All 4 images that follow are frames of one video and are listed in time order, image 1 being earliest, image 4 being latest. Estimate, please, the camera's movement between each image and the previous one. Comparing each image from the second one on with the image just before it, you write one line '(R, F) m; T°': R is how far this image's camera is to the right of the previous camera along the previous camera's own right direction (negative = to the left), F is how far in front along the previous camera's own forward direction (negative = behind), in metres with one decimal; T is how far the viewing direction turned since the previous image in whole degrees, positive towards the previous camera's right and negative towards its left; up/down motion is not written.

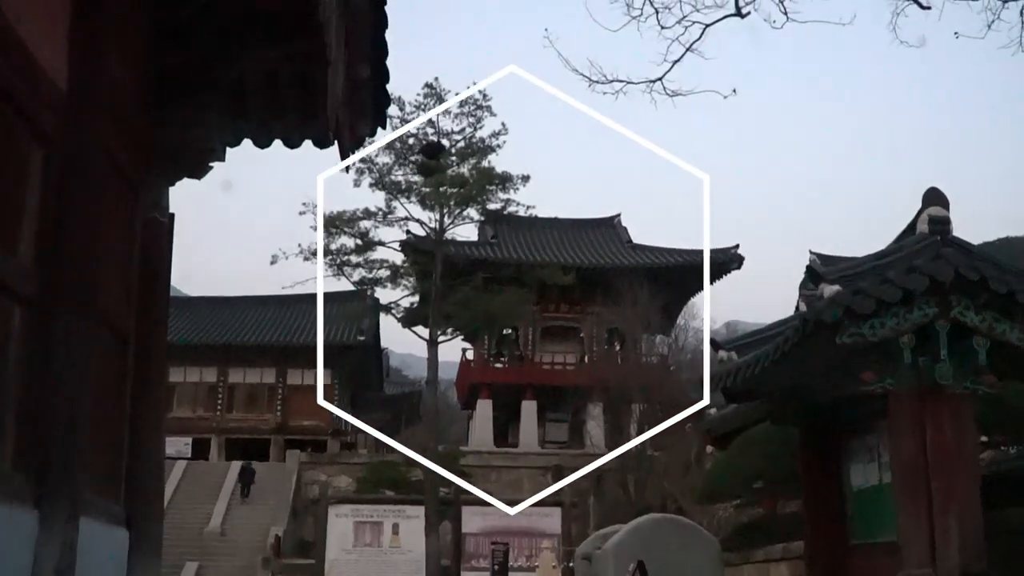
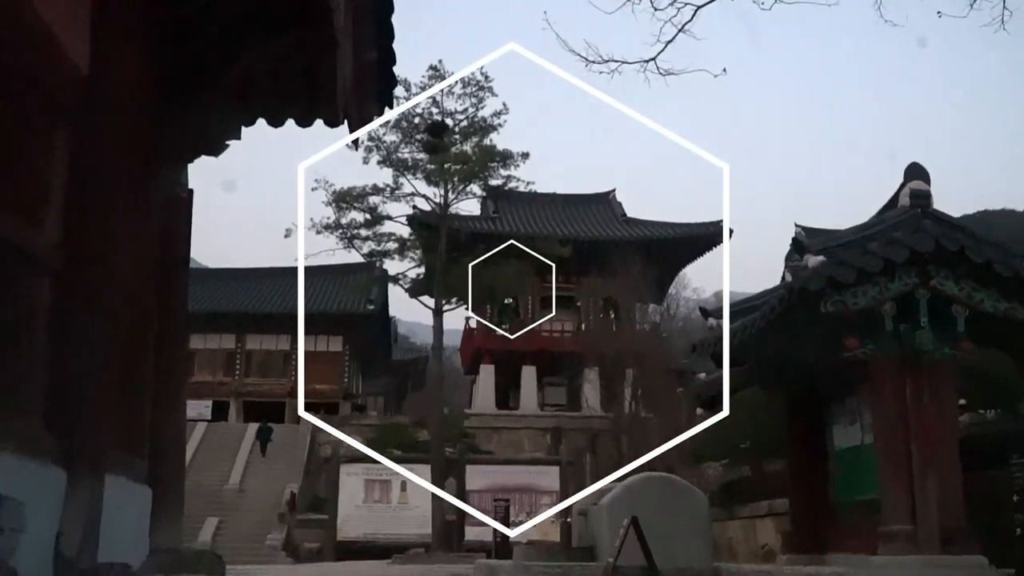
(+0.1, -0.5) m; -1°
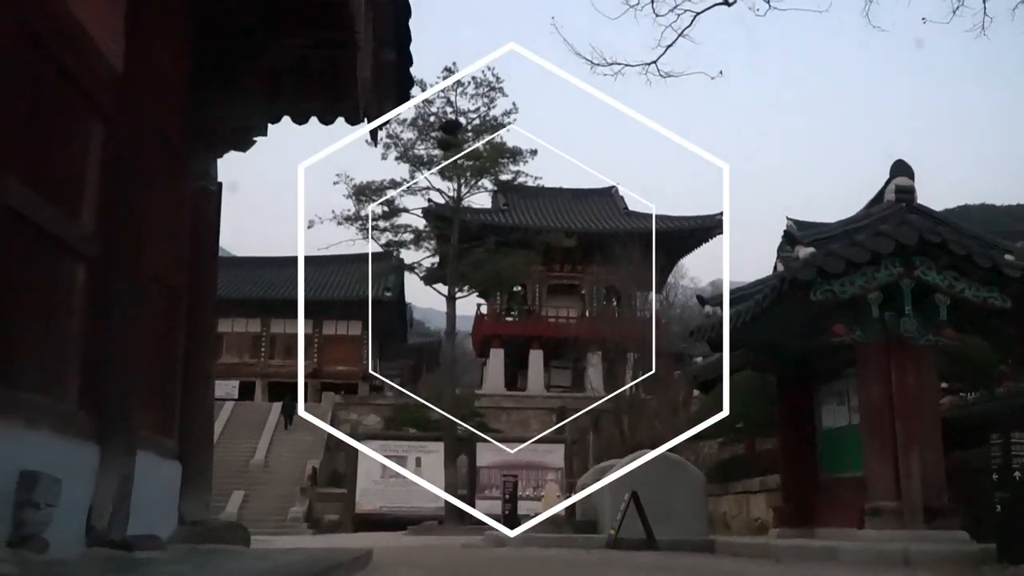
(0.0, -0.7) m; 0°
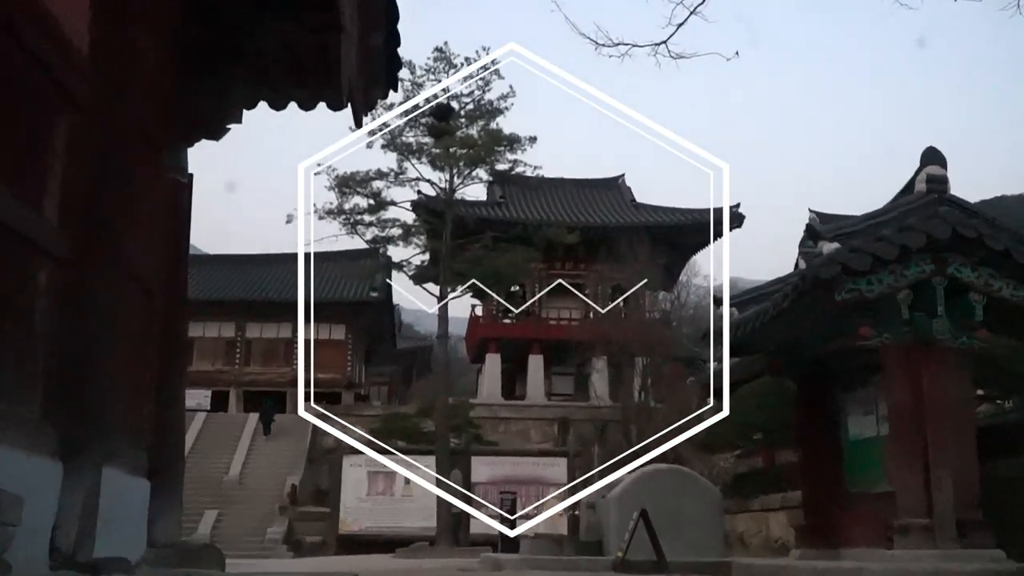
(0.0, +0.9) m; 0°
